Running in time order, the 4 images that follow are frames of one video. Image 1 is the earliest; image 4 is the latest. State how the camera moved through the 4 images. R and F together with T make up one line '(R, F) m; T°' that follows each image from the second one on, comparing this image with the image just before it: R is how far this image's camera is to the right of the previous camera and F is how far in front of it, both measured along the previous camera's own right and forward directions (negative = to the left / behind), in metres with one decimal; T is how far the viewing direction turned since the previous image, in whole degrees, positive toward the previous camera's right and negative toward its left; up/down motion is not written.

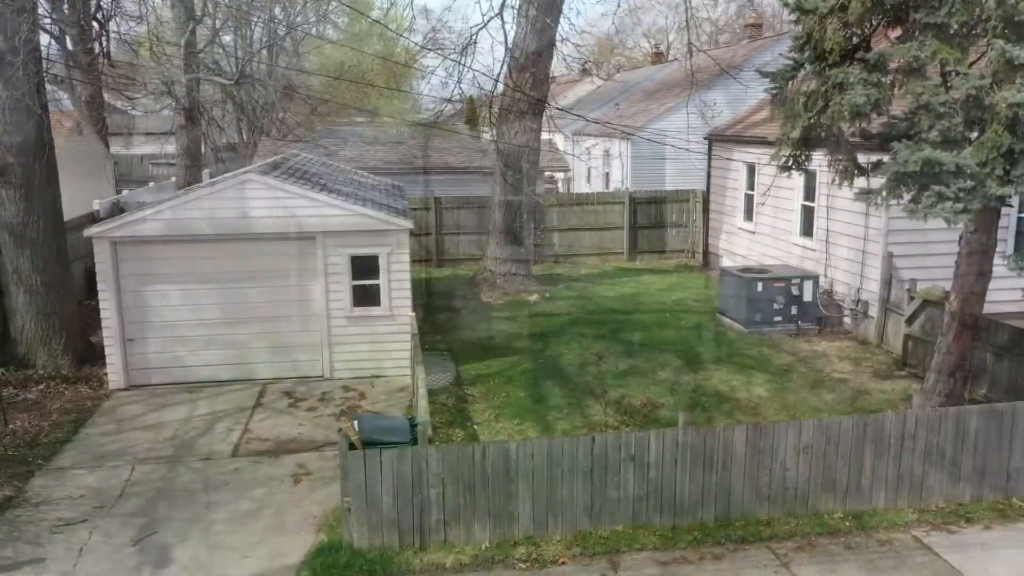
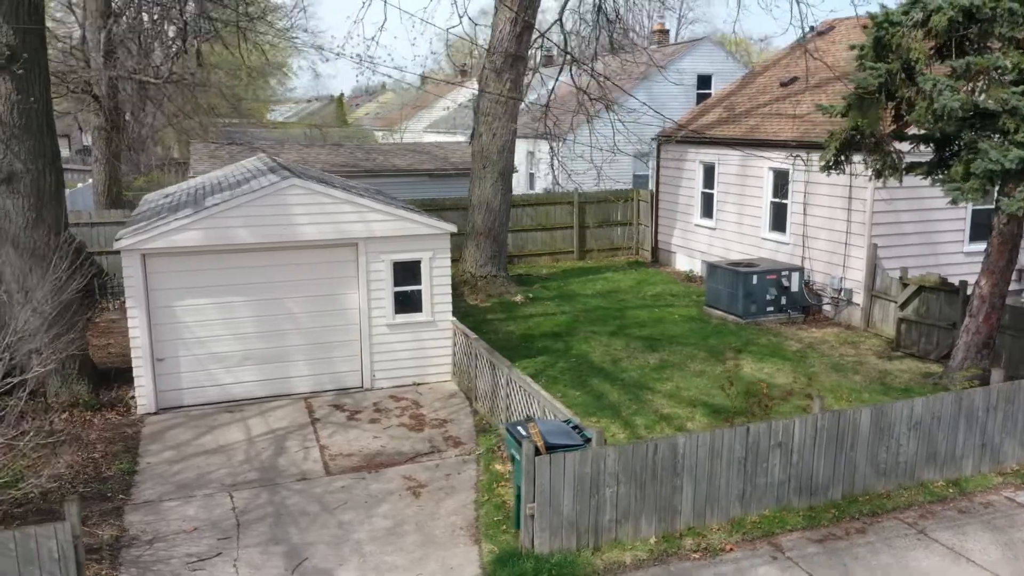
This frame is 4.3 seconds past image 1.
(-2.6, +0.2) m; +11°
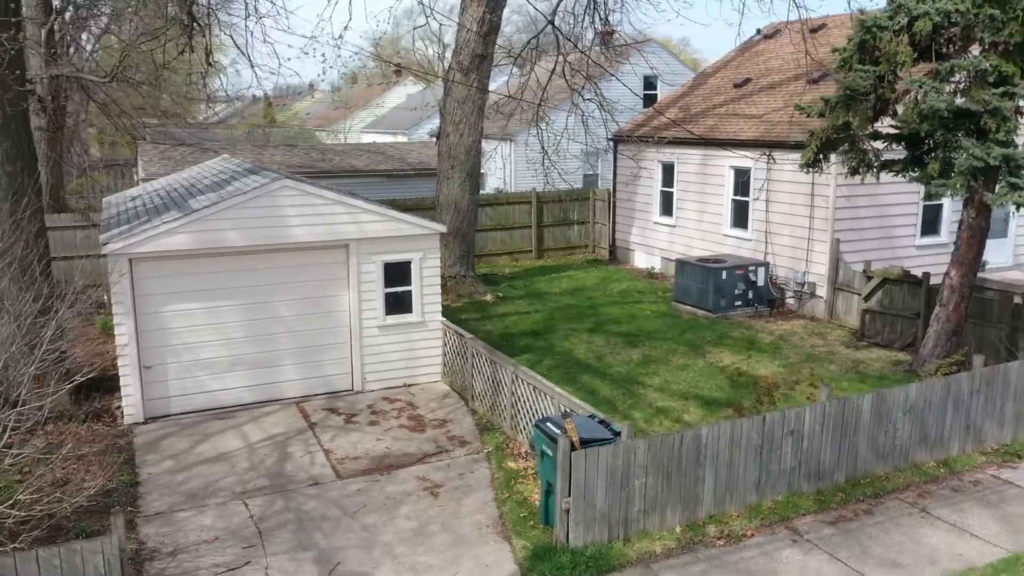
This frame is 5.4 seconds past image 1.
(-0.8, 0.0) m; +5°
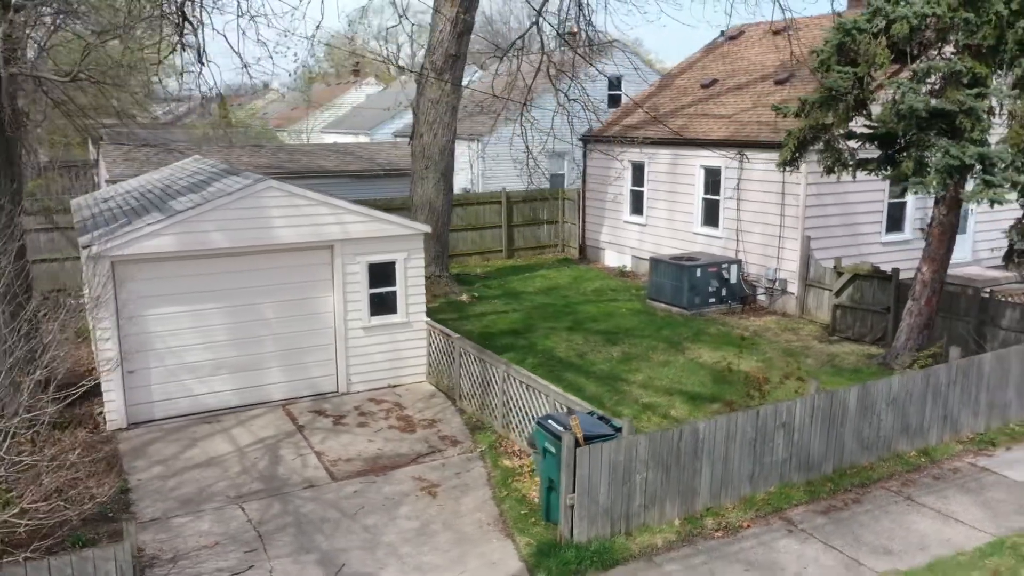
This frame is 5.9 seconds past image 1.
(-0.4, 0.0) m; +3°
